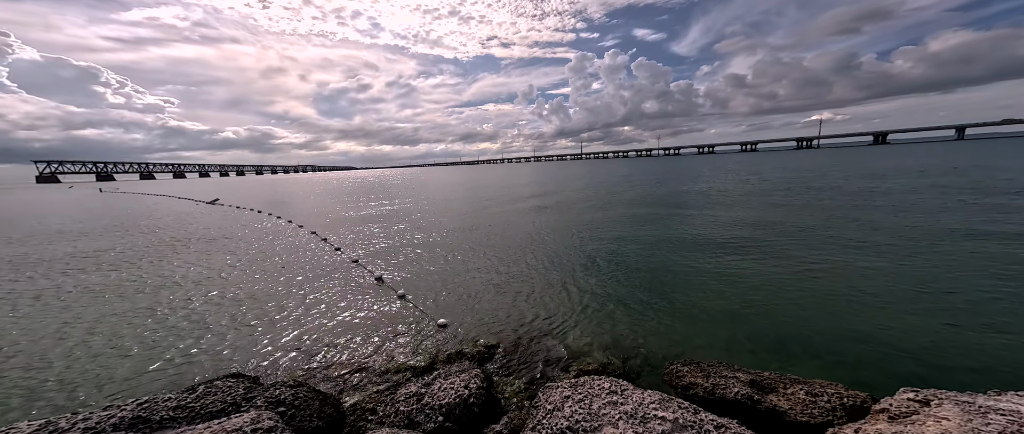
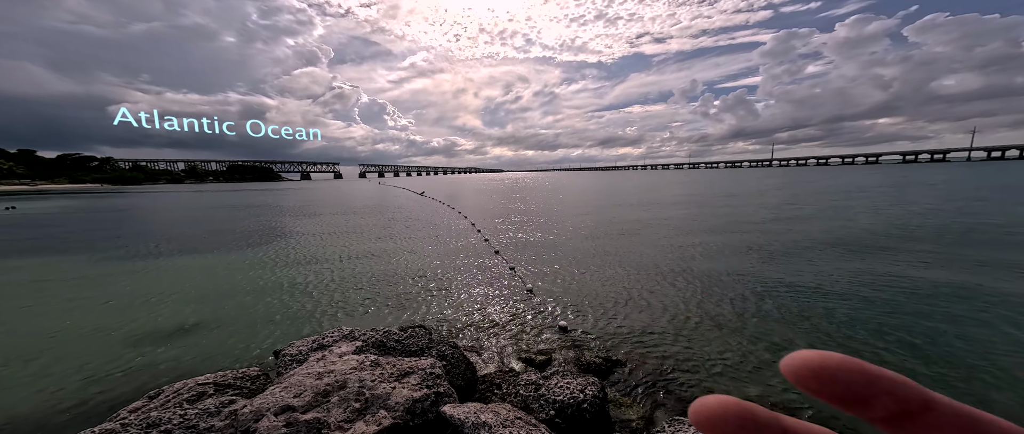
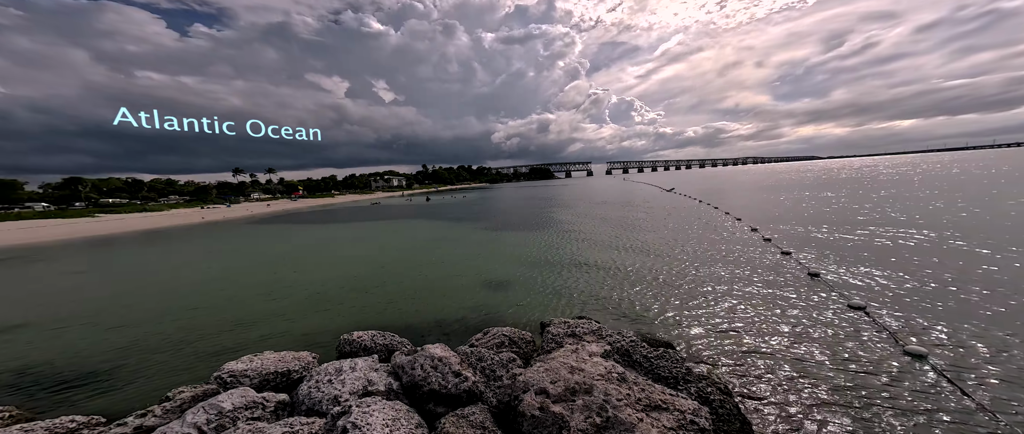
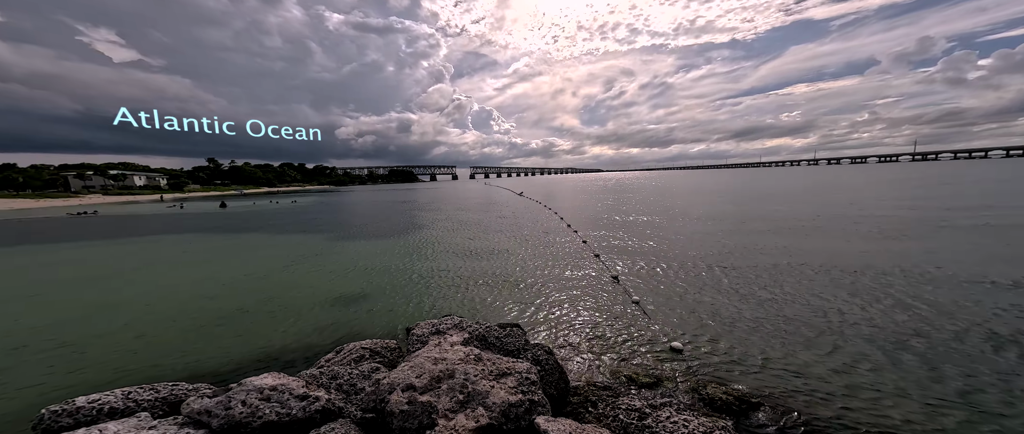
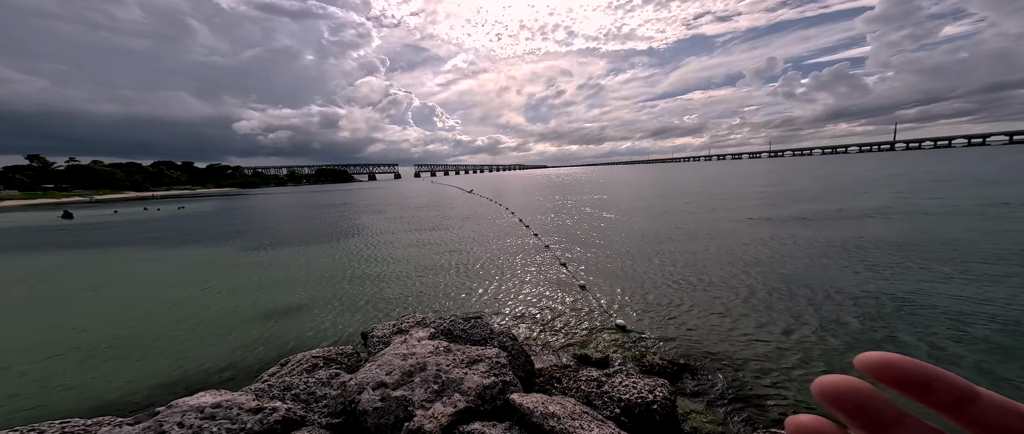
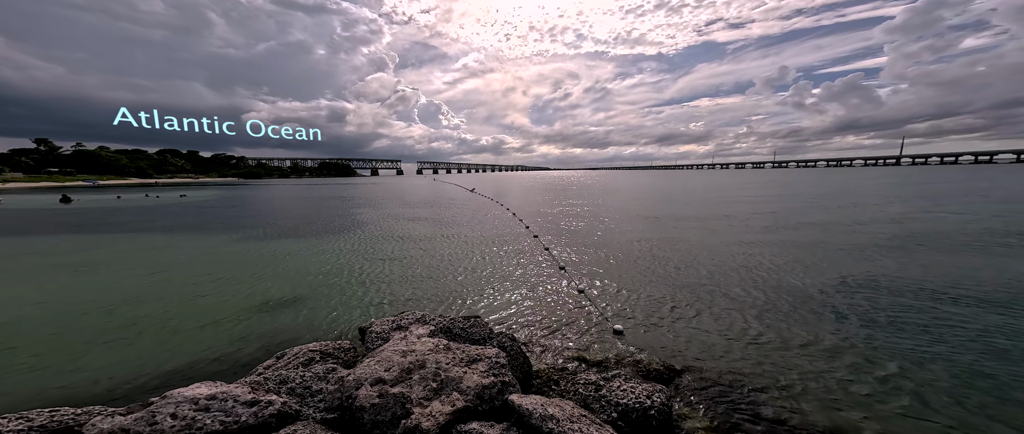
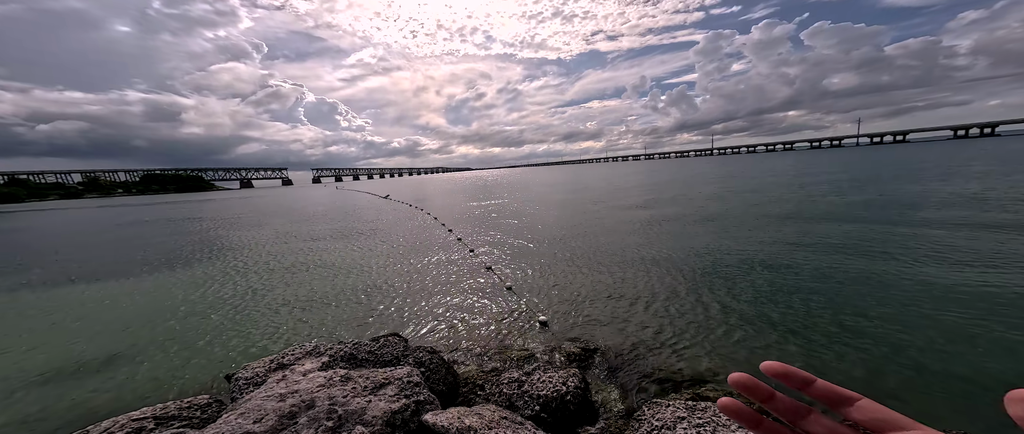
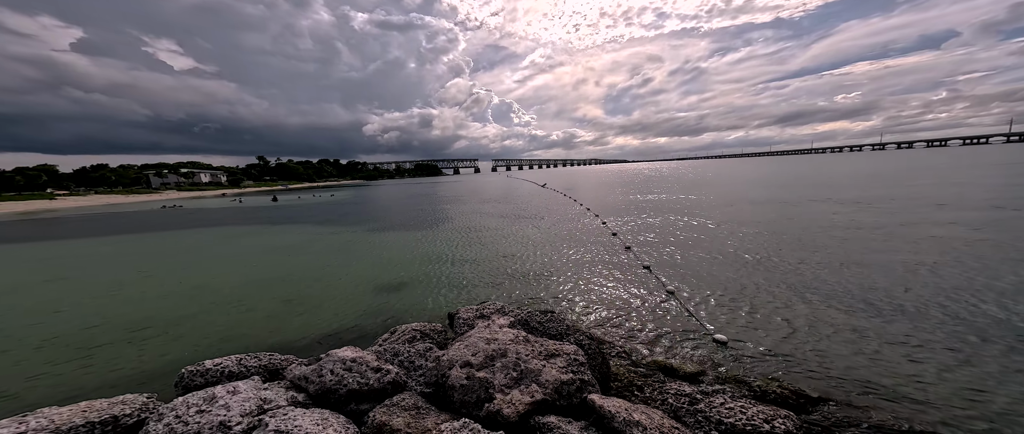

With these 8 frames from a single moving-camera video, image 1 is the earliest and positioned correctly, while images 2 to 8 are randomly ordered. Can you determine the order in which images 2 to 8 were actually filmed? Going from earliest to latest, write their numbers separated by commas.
7, 5, 8, 6, 2, 4, 3
